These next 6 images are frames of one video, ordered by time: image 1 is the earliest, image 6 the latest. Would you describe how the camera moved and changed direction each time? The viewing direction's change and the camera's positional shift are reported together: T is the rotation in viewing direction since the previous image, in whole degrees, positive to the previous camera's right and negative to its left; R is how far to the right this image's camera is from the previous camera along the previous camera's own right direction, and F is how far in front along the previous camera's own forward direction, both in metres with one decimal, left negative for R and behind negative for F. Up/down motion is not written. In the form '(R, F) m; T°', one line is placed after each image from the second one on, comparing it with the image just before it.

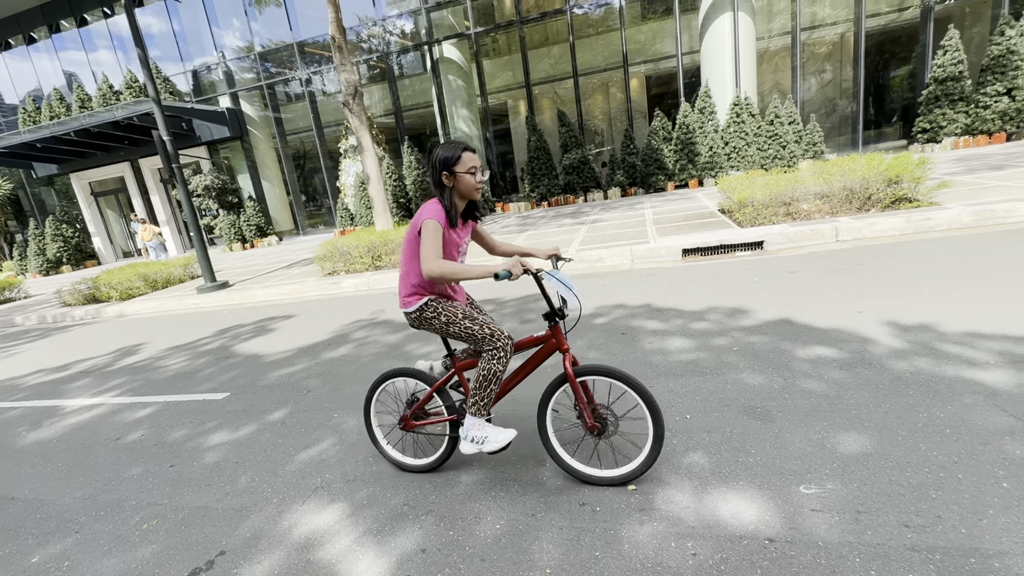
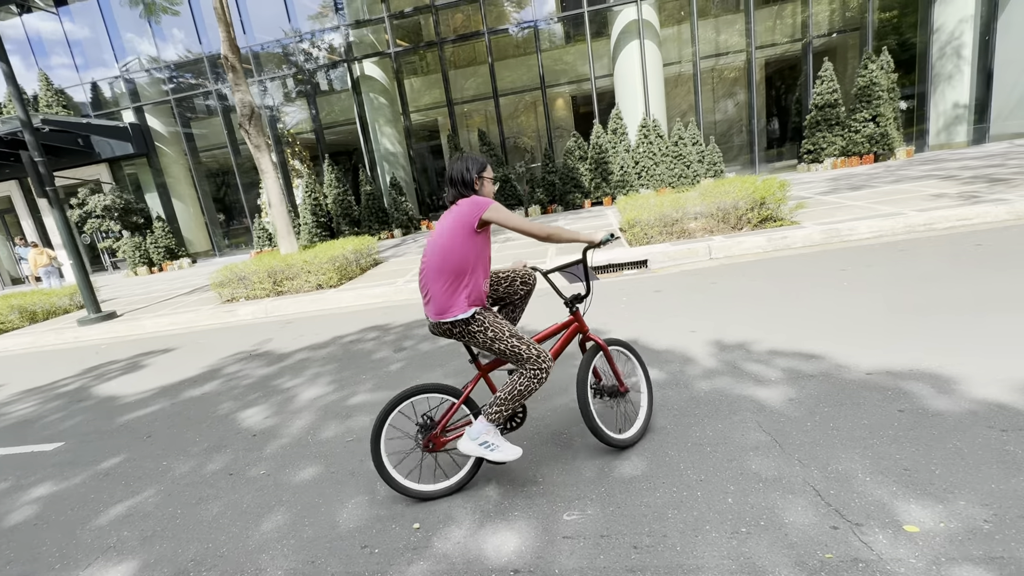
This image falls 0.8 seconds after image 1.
(+0.8, -0.1) m; +6°
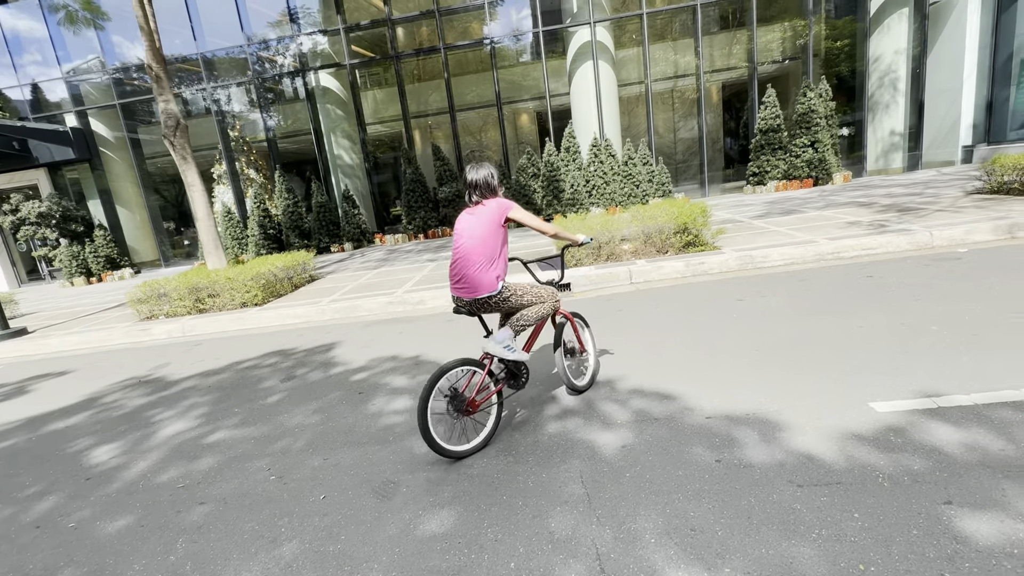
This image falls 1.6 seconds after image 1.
(+0.9, +0.1) m; +3°
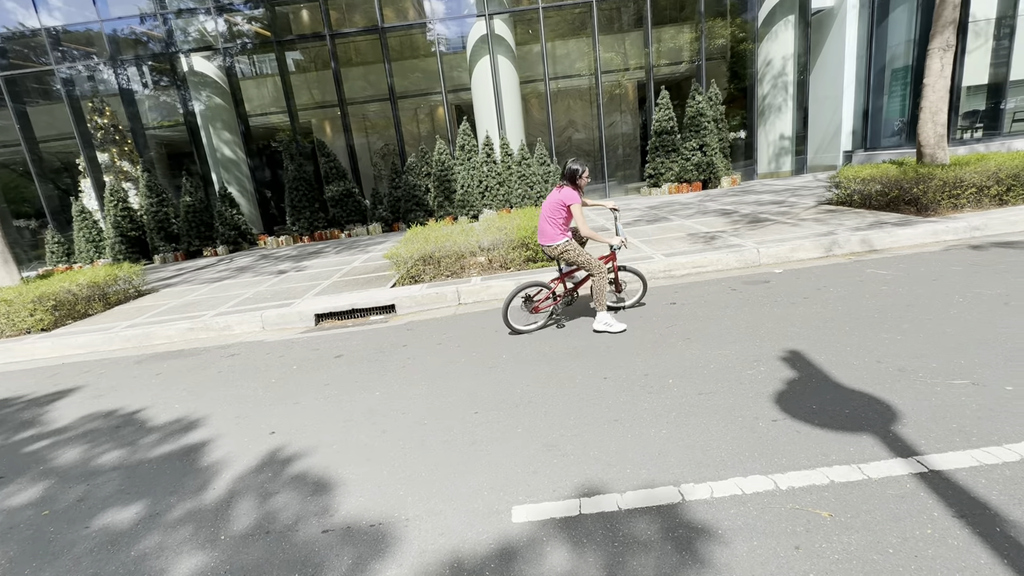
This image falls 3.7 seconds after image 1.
(+1.9, +0.5) m; +6°
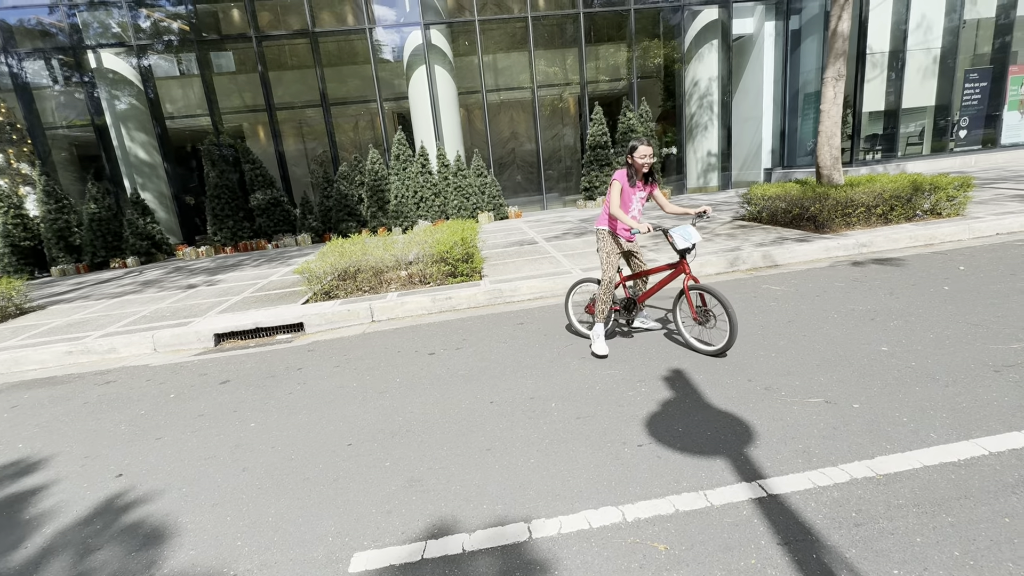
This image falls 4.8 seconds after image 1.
(+0.5, +0.1) m; +6°
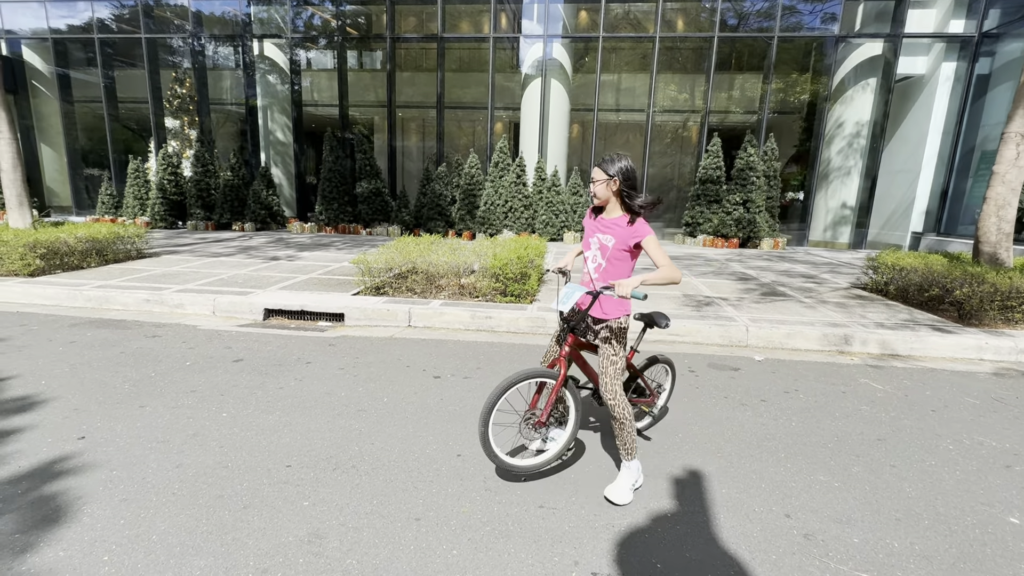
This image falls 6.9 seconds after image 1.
(+0.6, +0.6) m; -12°
